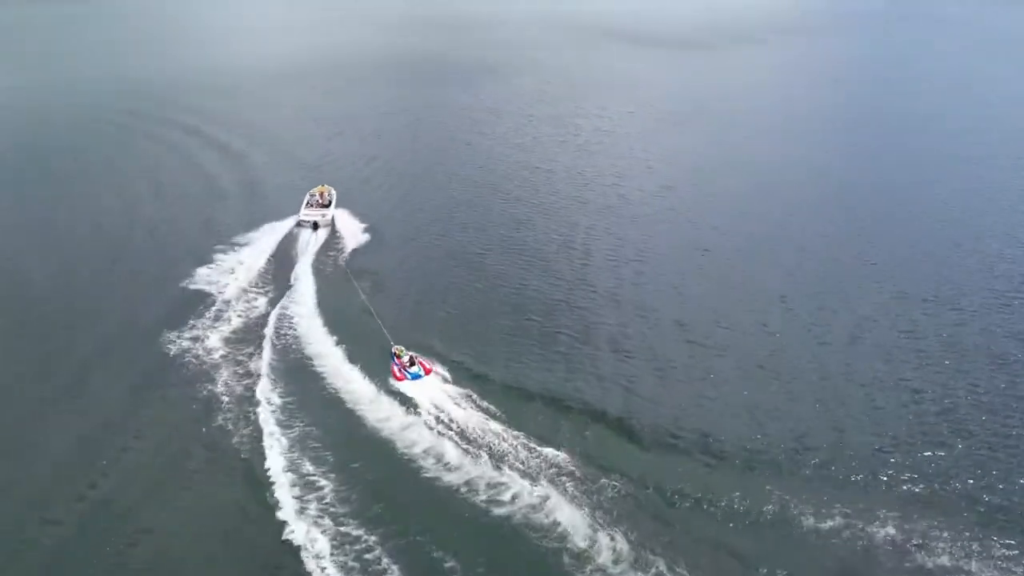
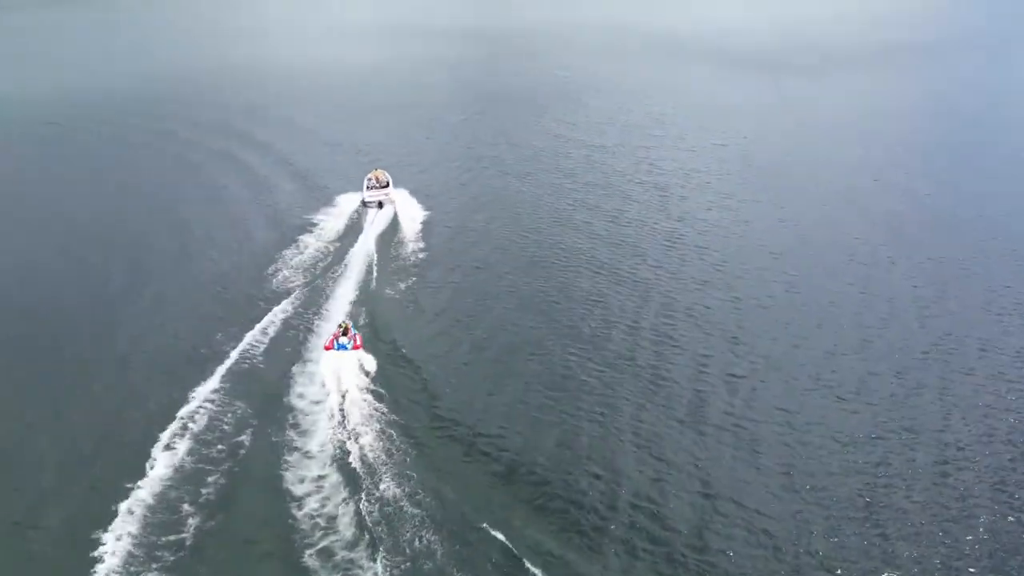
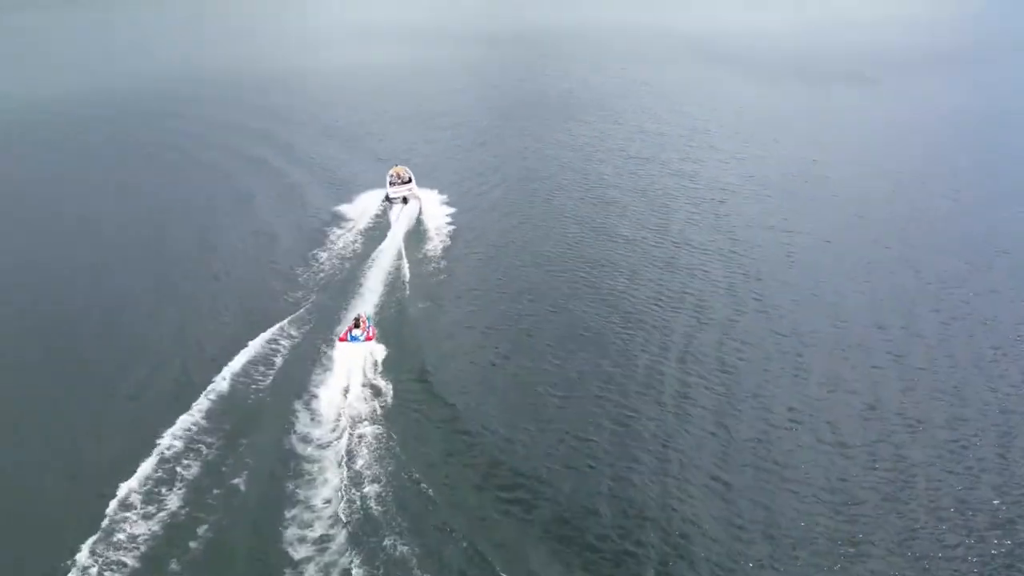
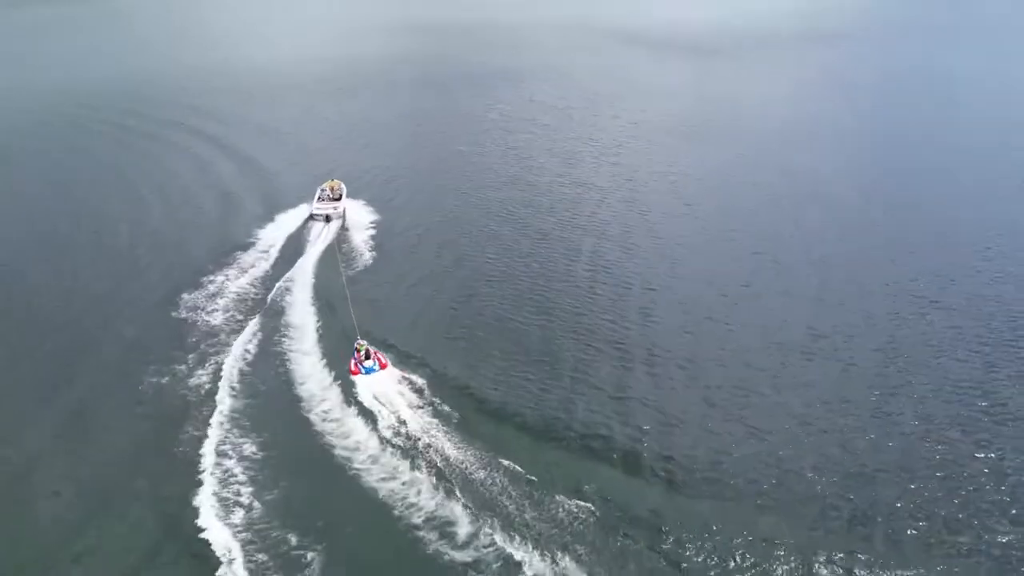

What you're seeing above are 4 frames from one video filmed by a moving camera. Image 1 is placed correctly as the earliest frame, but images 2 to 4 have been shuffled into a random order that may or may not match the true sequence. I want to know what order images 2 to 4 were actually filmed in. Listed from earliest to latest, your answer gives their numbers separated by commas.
4, 2, 3
